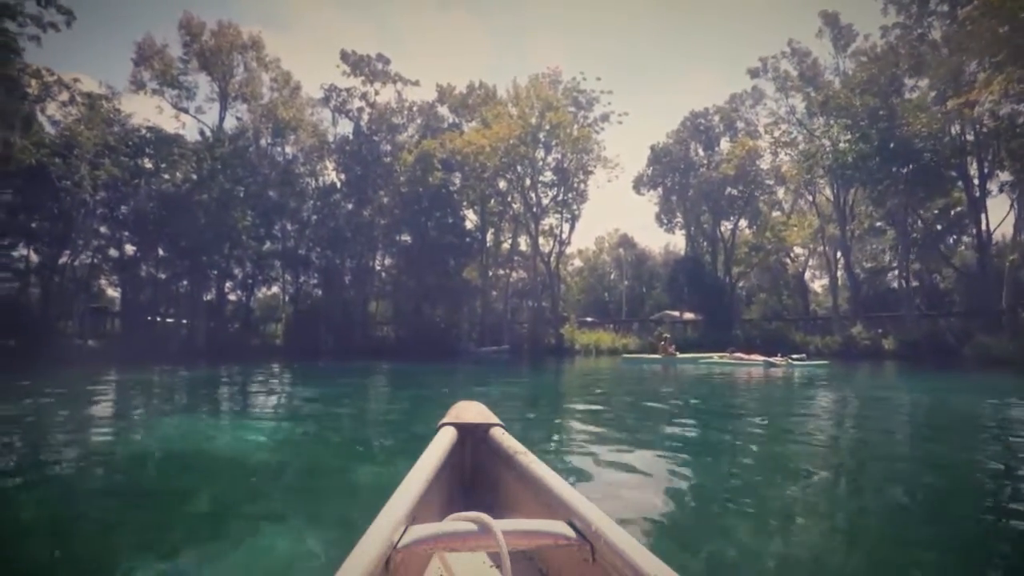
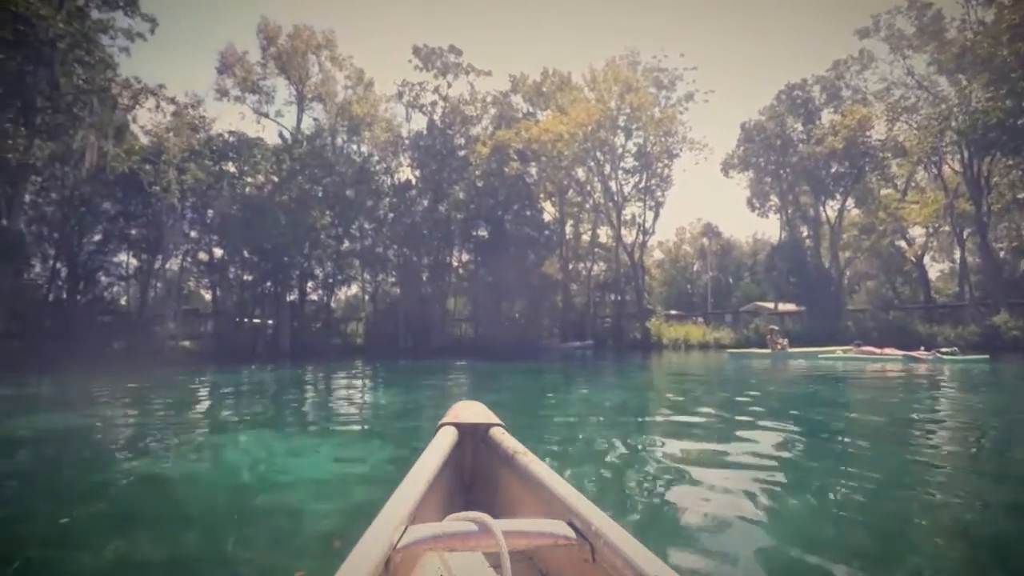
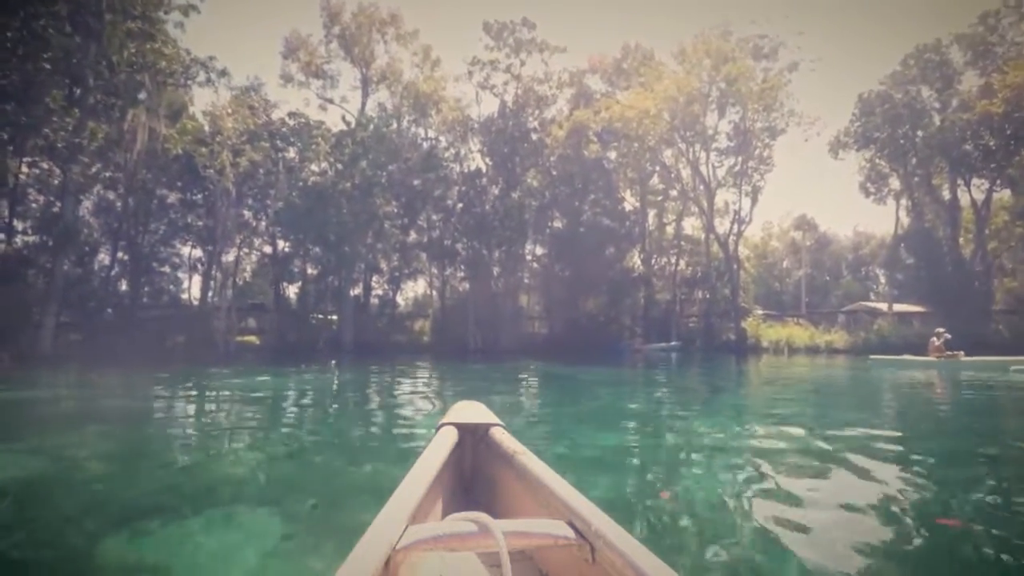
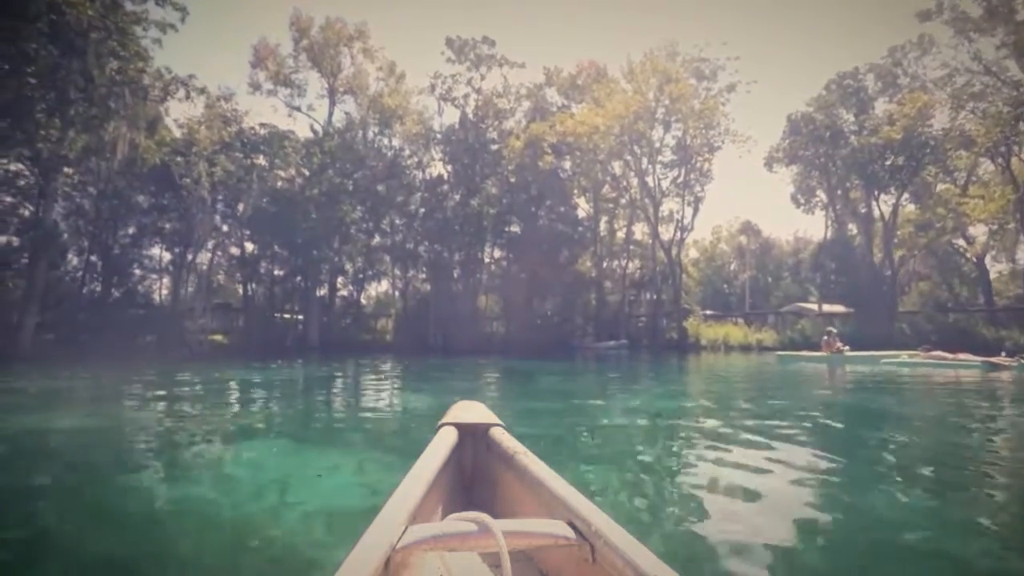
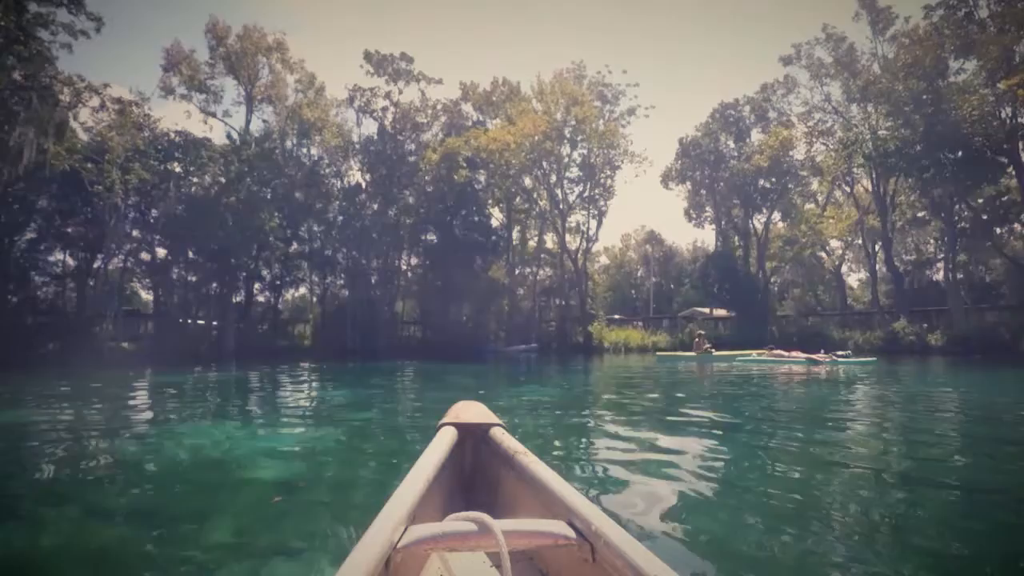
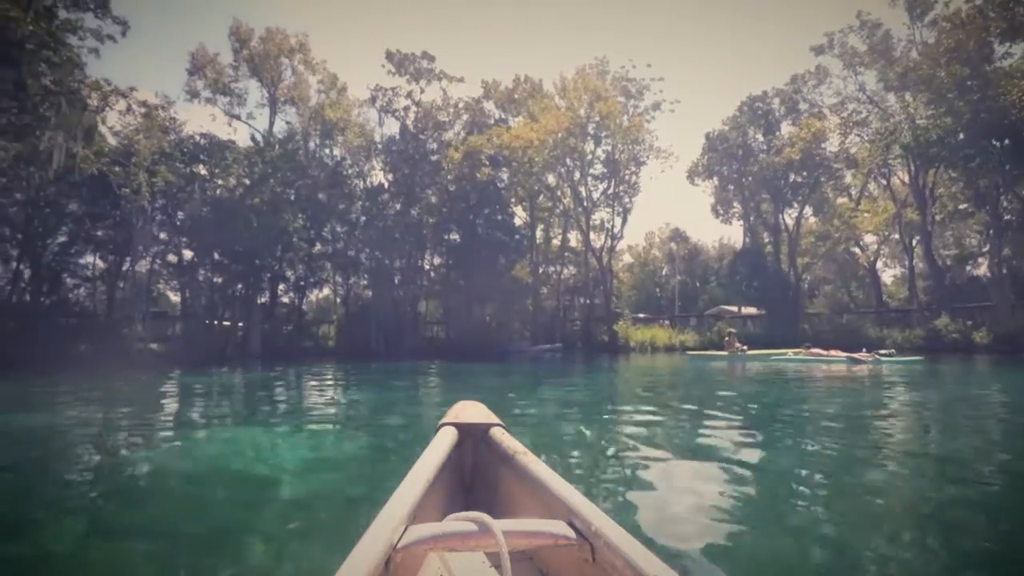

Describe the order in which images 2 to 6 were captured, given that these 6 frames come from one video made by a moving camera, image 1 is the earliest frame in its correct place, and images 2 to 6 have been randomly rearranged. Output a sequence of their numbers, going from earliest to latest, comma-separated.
5, 6, 2, 4, 3
